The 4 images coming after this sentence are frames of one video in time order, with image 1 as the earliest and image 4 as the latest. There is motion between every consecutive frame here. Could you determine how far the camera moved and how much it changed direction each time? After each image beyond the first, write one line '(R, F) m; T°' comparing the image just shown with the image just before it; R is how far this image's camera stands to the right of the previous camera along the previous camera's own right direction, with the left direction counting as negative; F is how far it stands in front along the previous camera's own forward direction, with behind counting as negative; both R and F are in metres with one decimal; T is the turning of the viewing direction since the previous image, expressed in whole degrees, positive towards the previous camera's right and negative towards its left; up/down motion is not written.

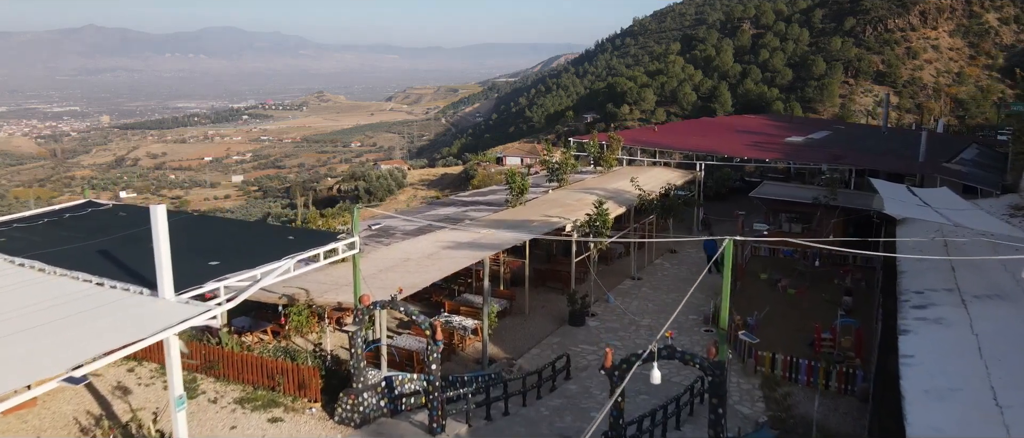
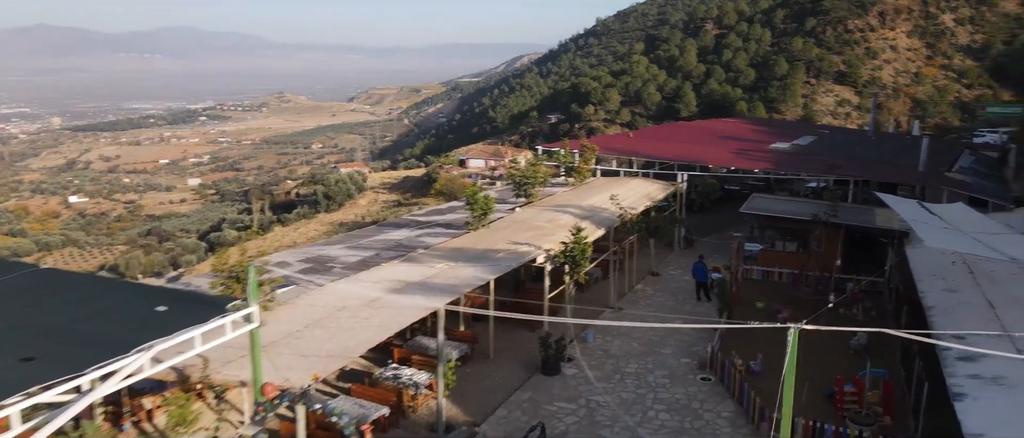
(+0.1, +2.3) m; +3°
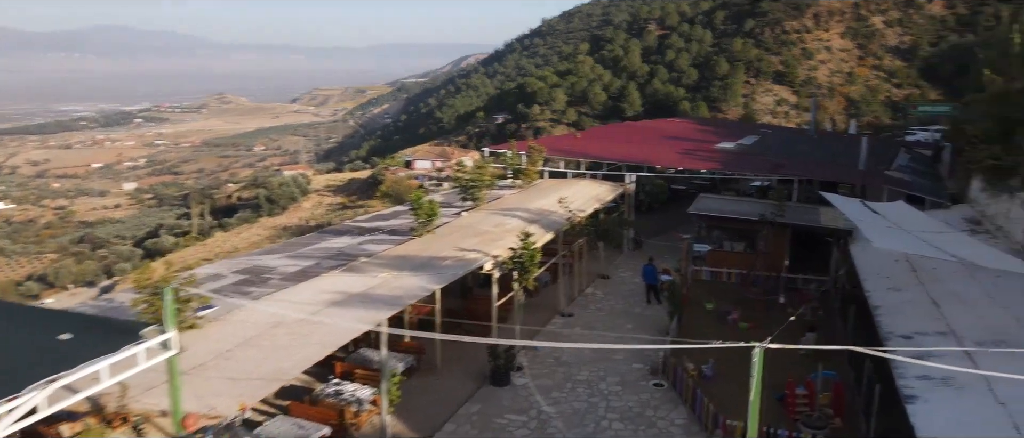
(+0.1, +0.4) m; +4°
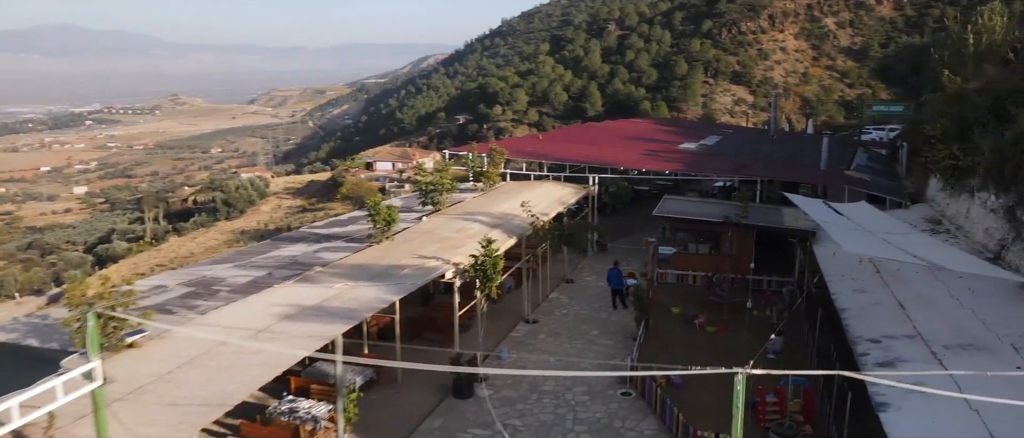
(0.0, +0.4) m; +3°
